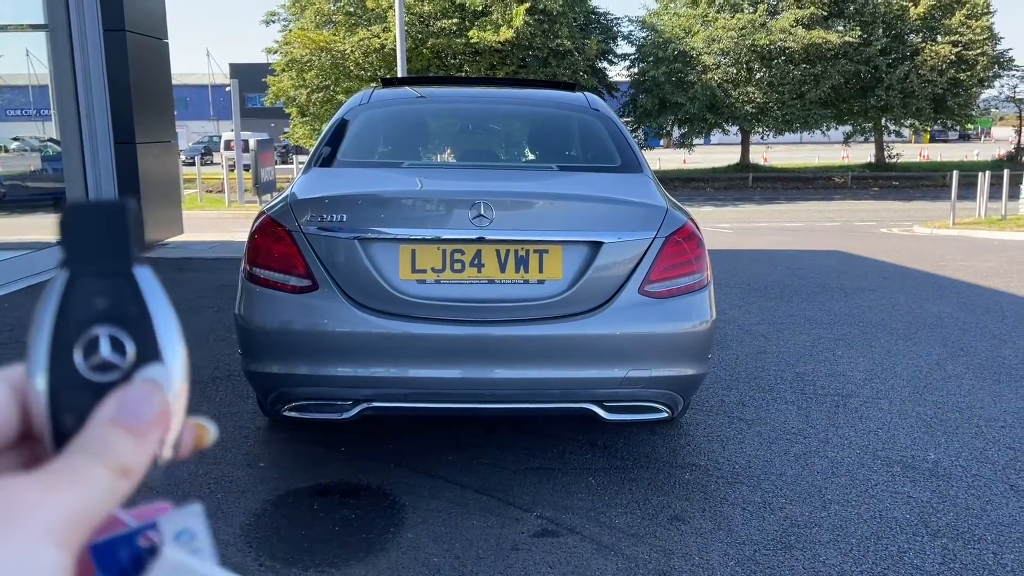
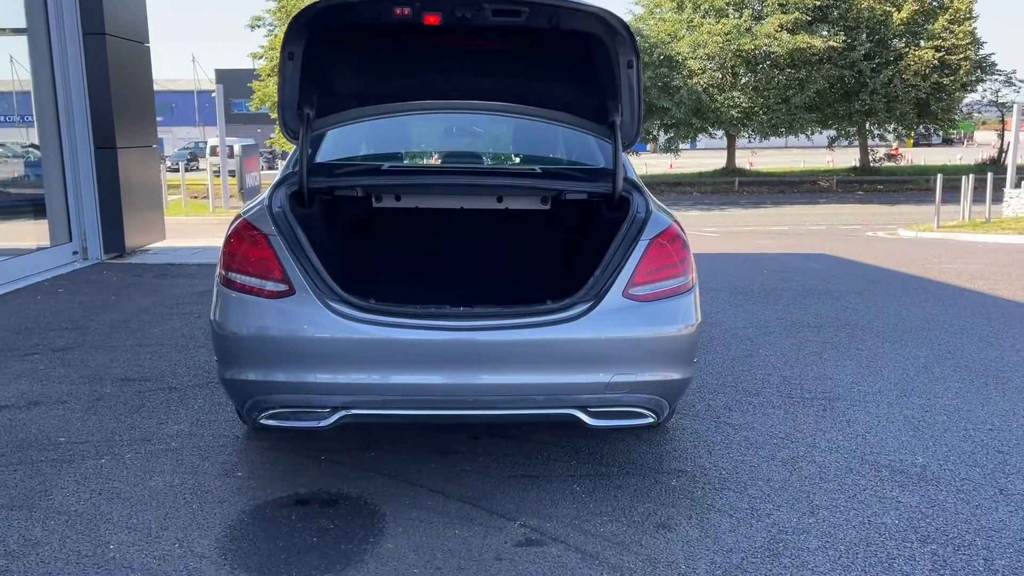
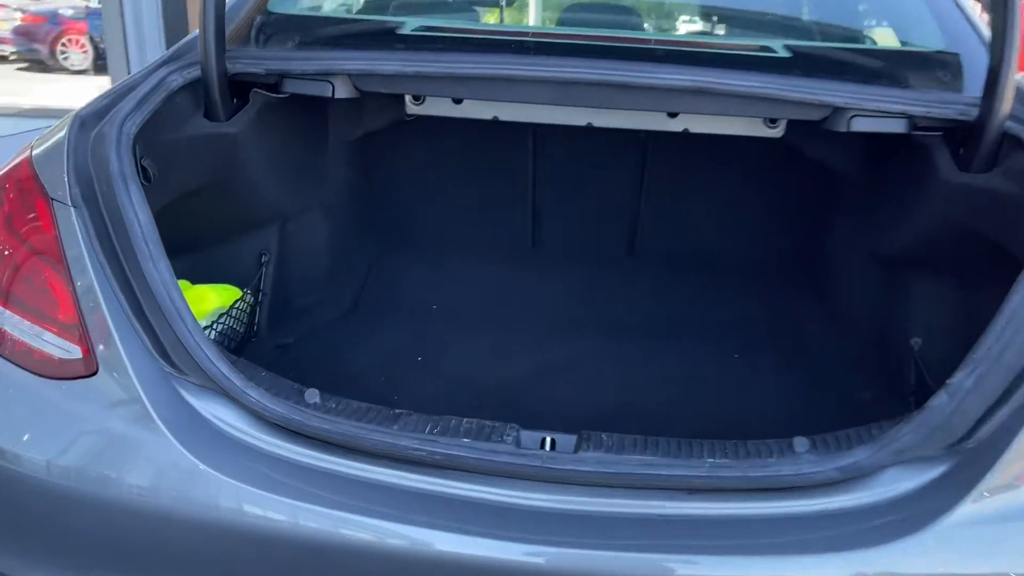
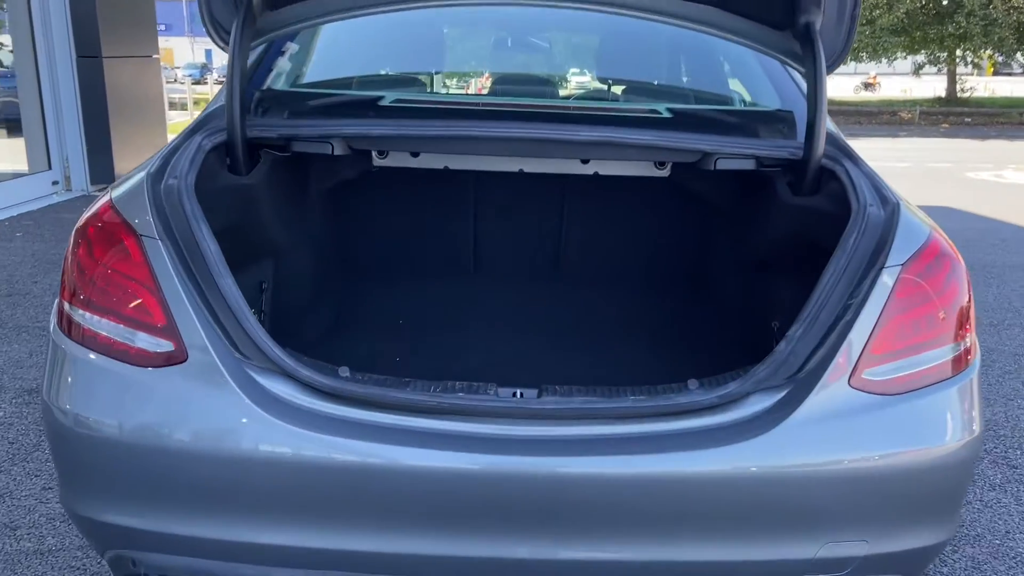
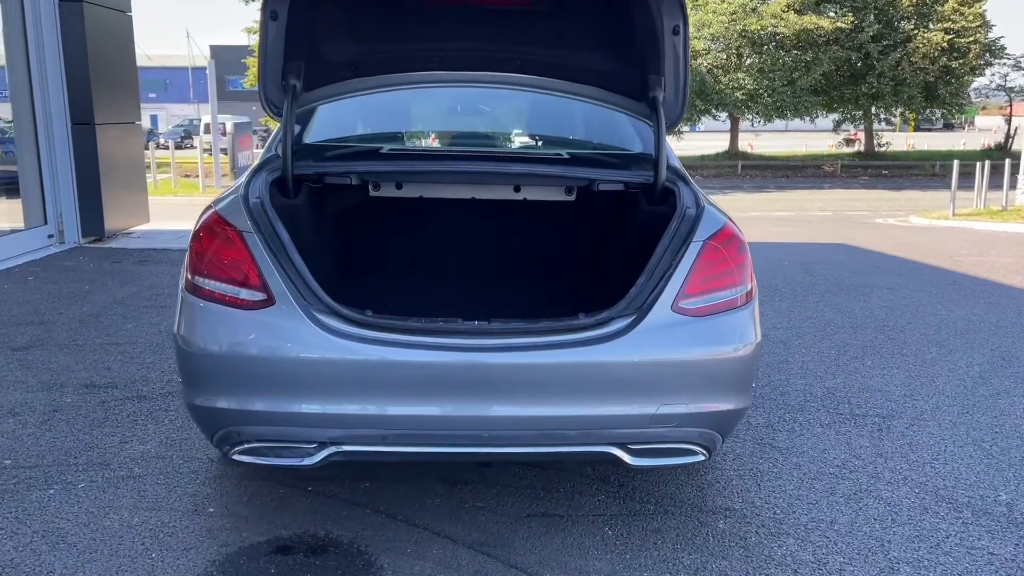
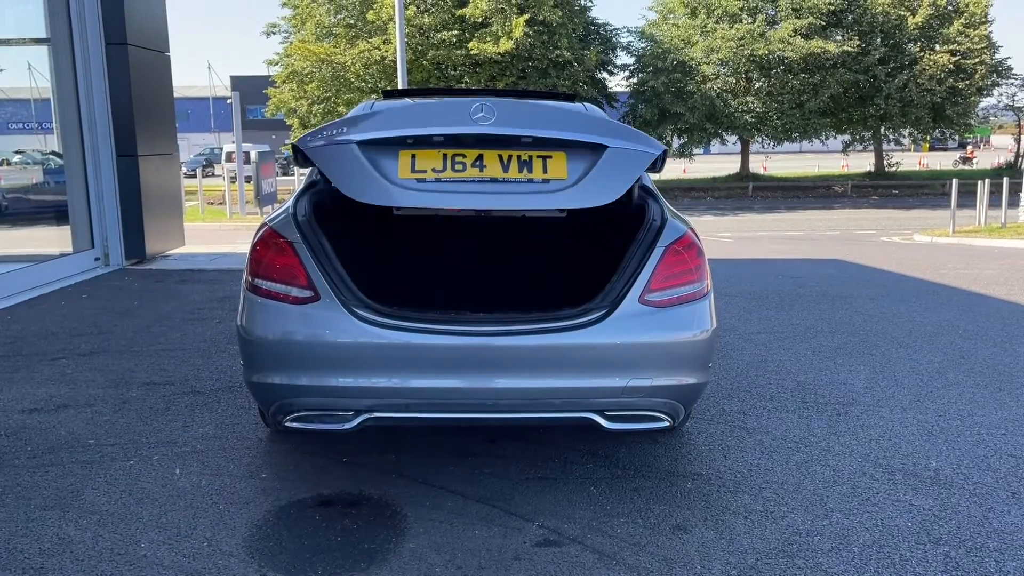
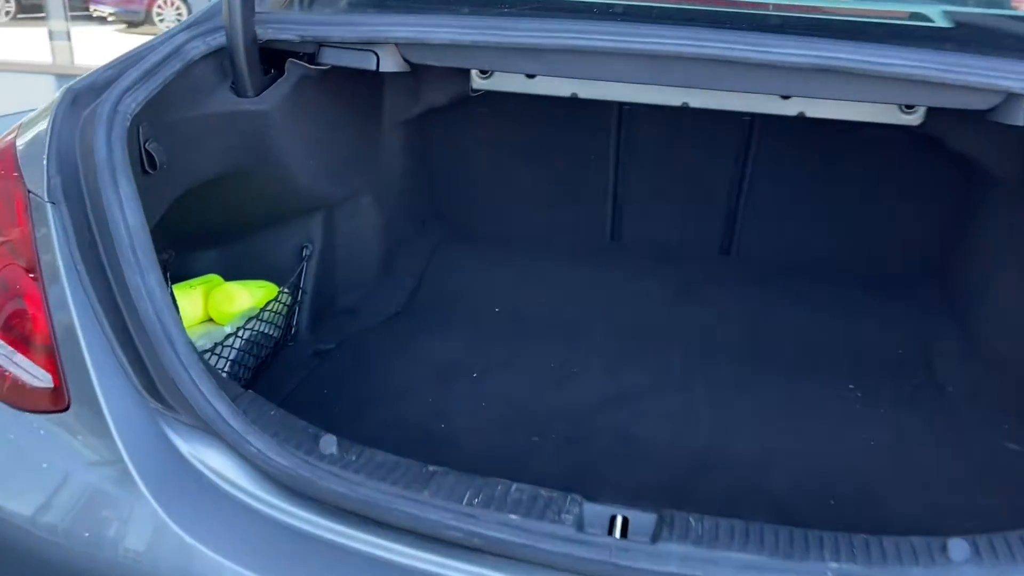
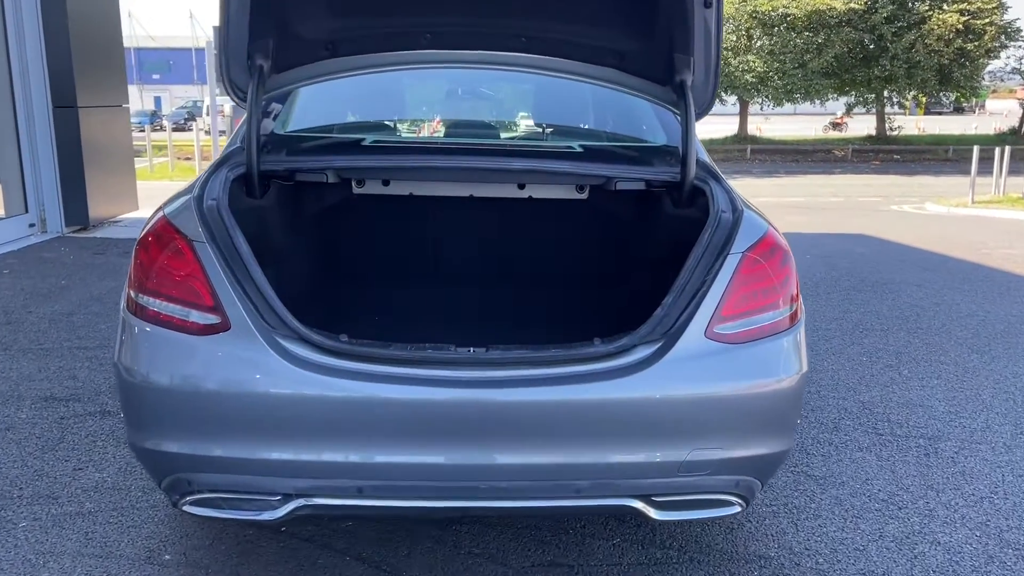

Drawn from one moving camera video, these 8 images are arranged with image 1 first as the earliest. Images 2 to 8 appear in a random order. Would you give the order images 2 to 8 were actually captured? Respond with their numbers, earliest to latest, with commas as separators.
6, 2, 5, 8, 4, 3, 7
